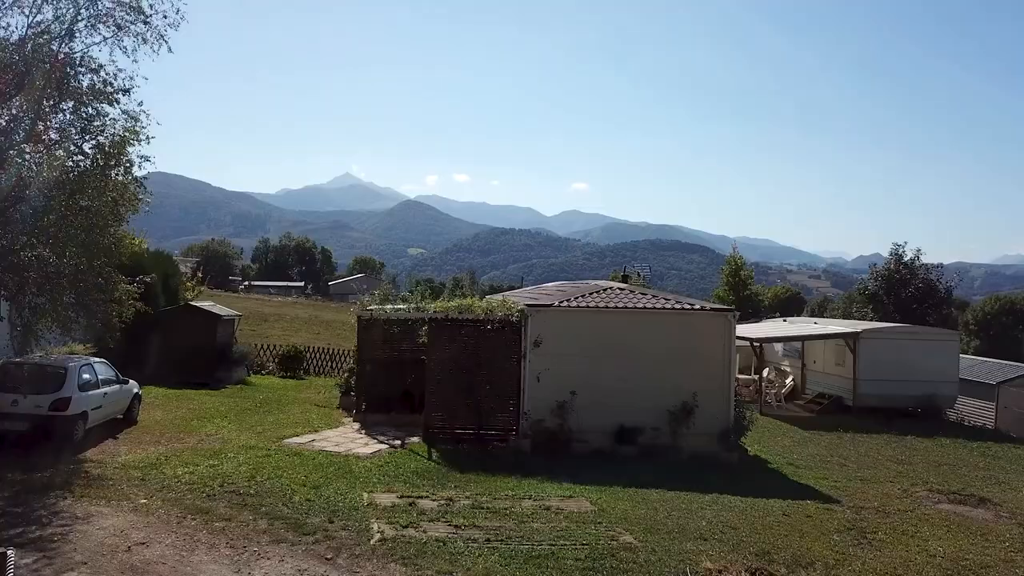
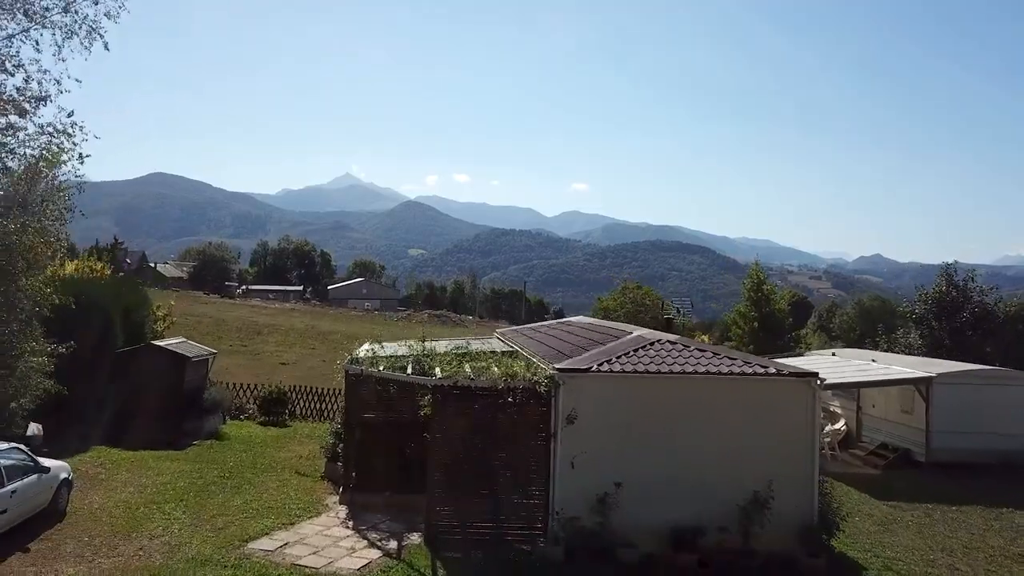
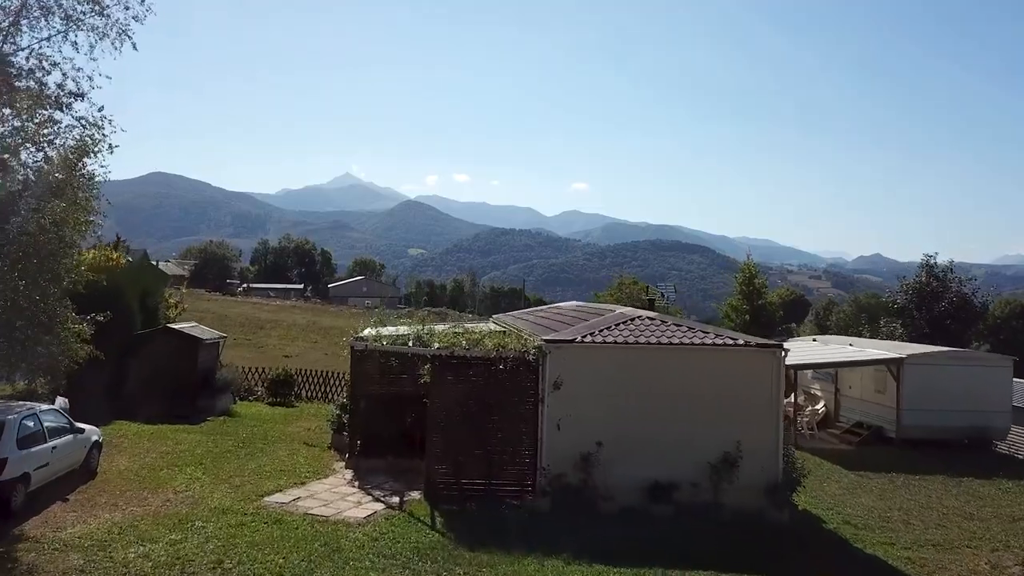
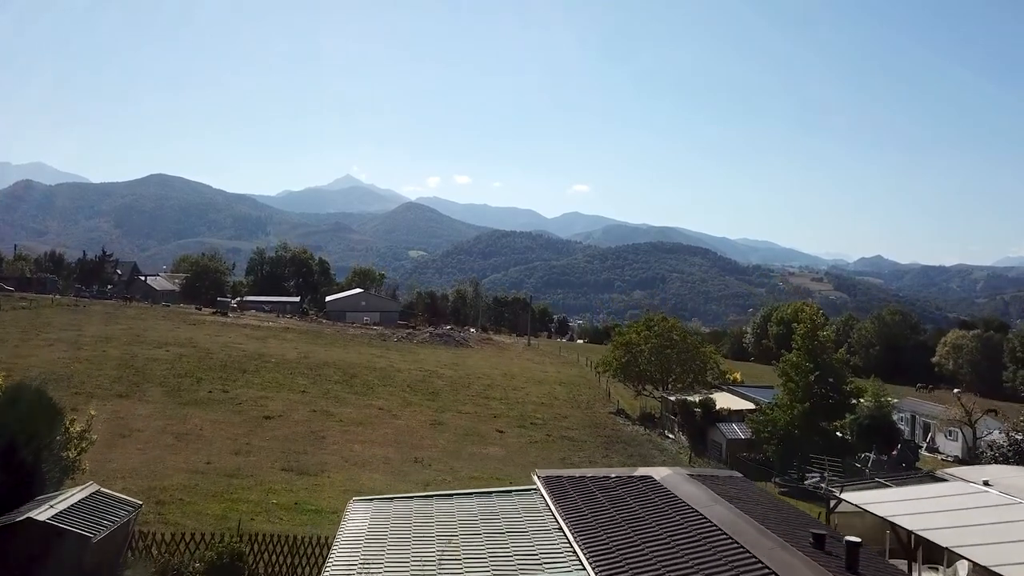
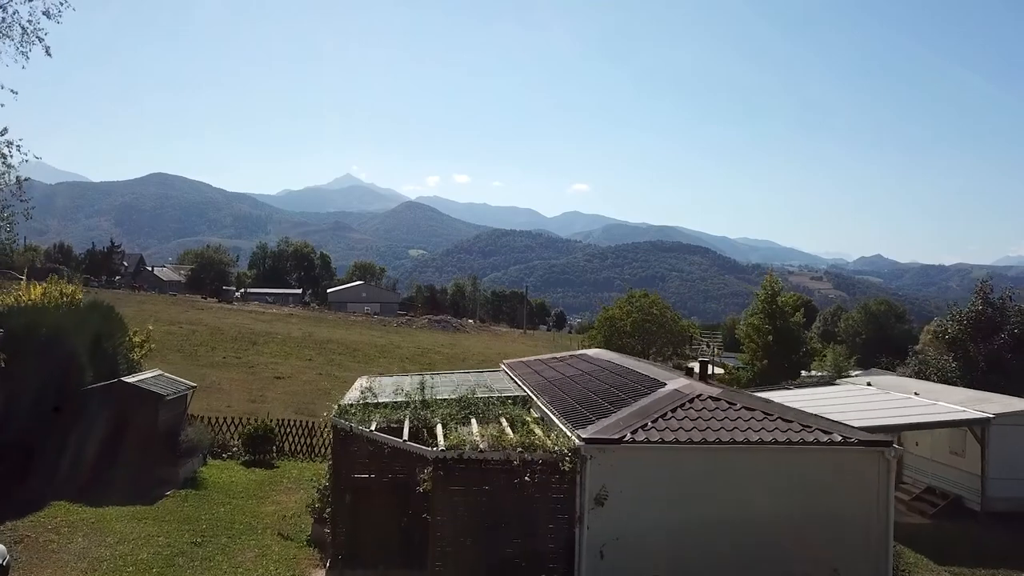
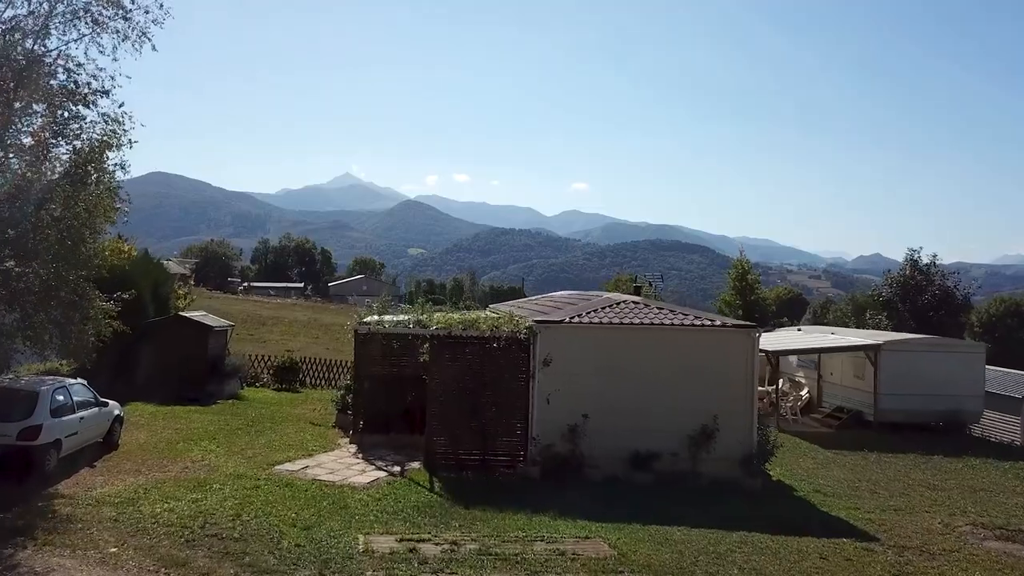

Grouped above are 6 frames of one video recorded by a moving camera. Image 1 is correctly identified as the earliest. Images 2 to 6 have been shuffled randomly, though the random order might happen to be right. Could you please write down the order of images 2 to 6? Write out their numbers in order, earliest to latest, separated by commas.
6, 3, 2, 5, 4
